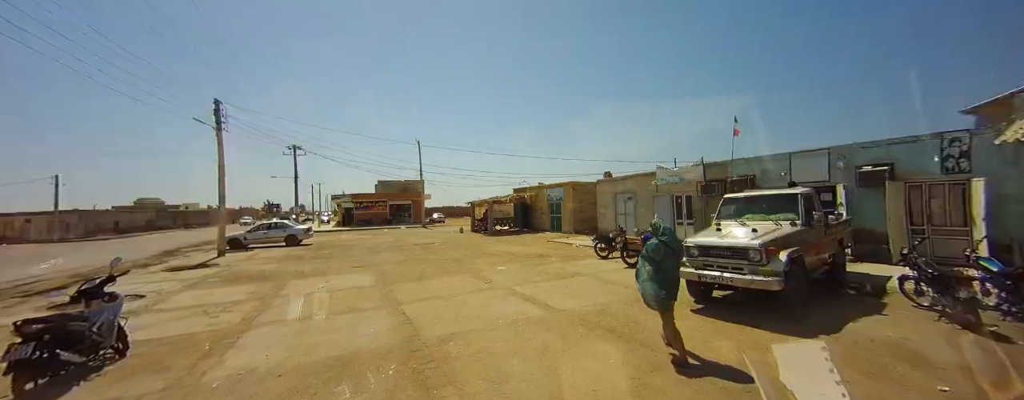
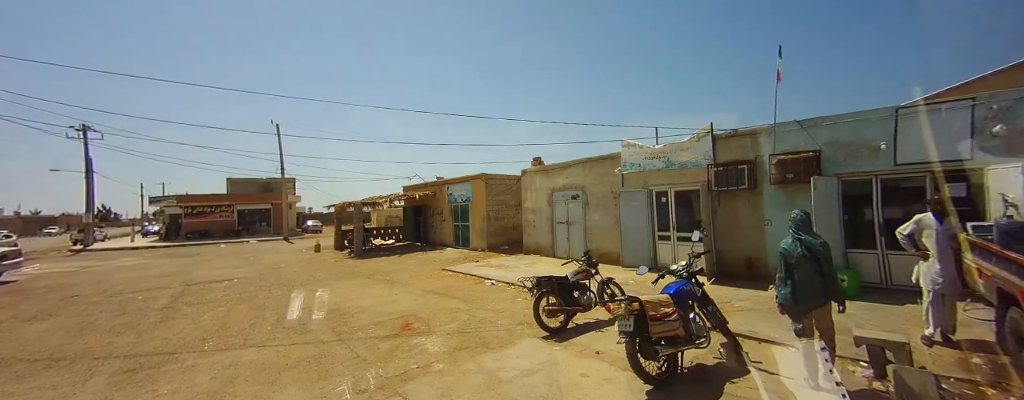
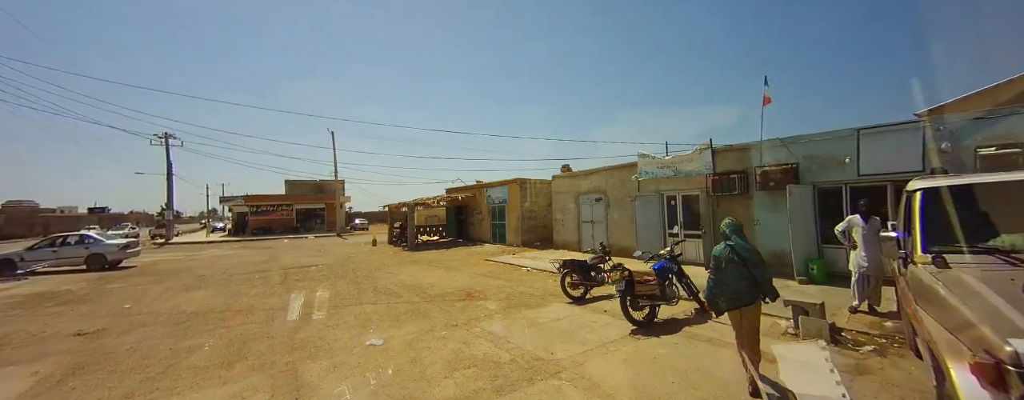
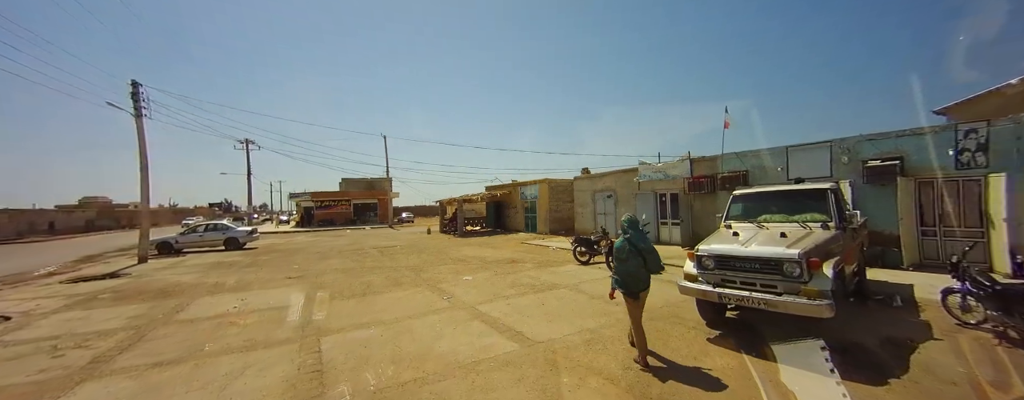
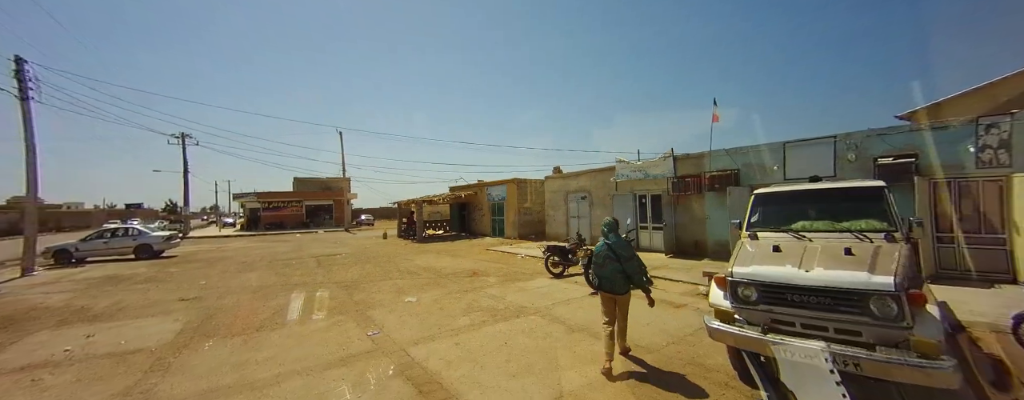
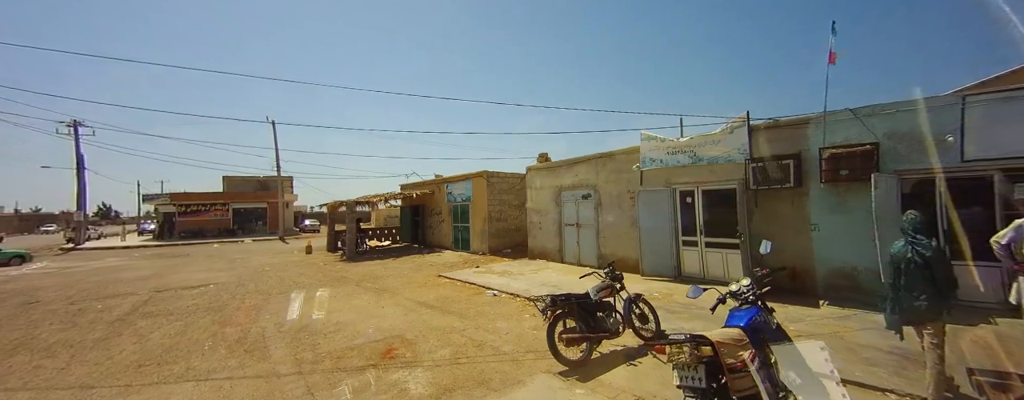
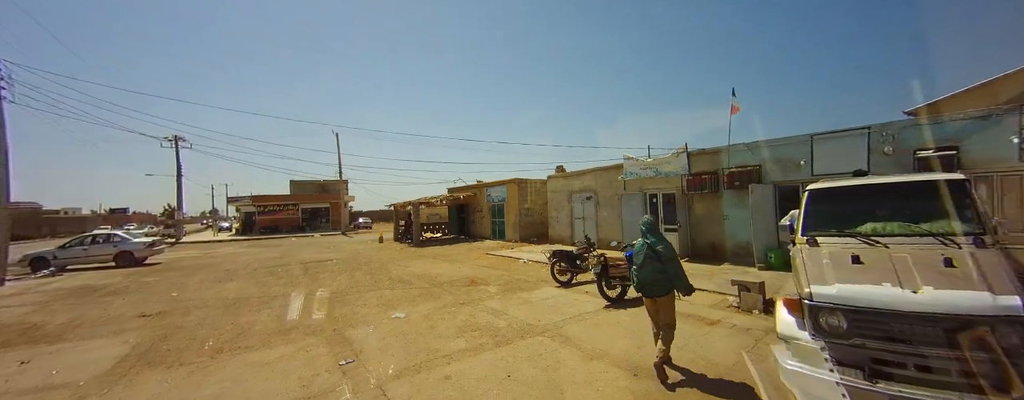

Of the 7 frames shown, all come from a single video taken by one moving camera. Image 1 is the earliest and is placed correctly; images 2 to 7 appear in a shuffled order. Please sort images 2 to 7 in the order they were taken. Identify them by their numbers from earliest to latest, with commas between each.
4, 5, 7, 3, 2, 6
